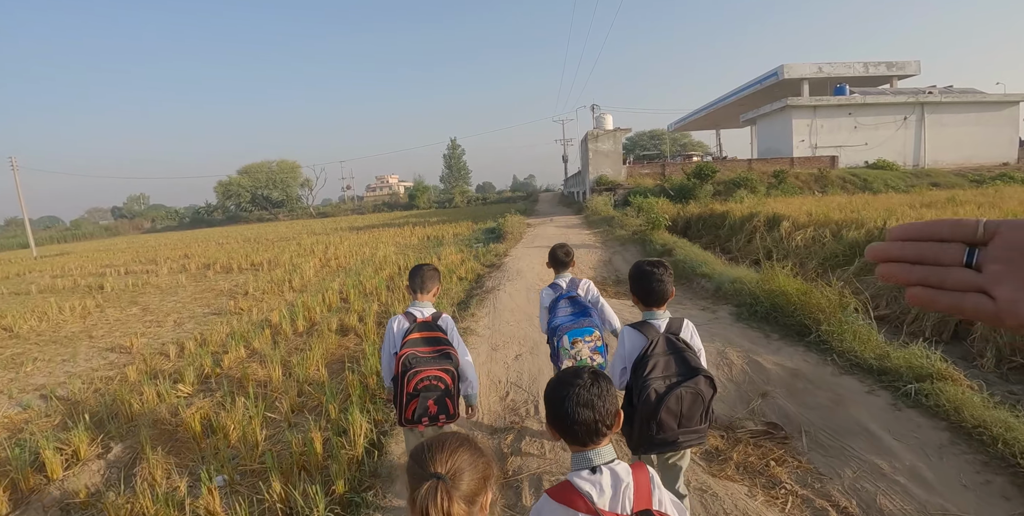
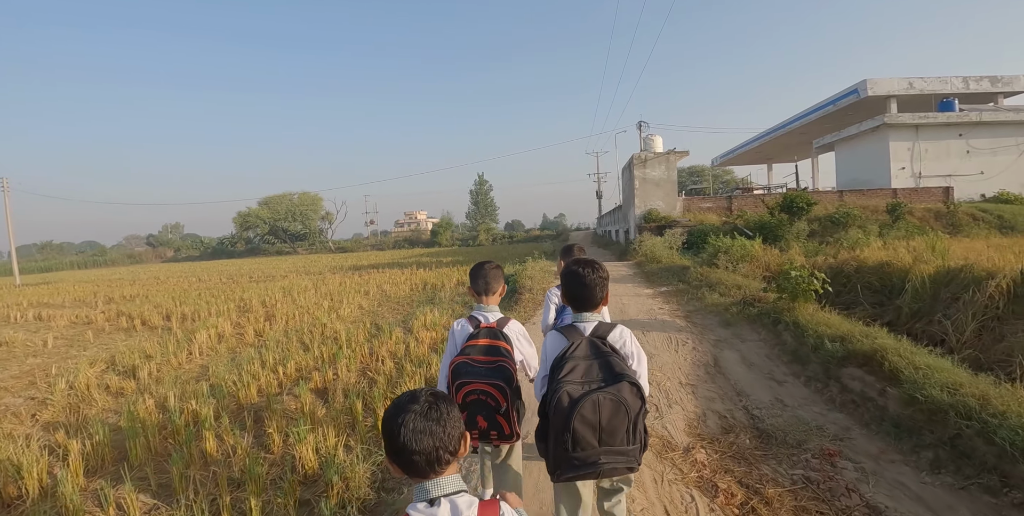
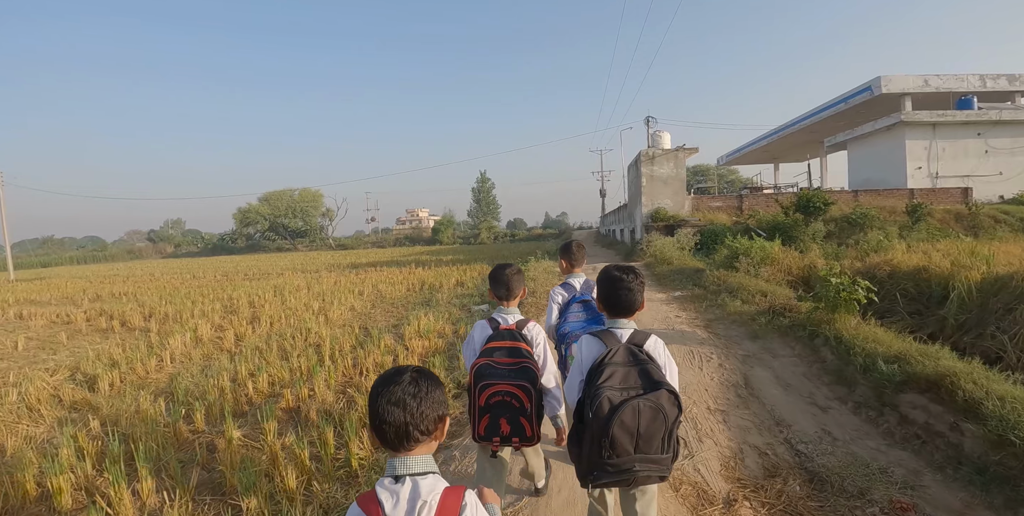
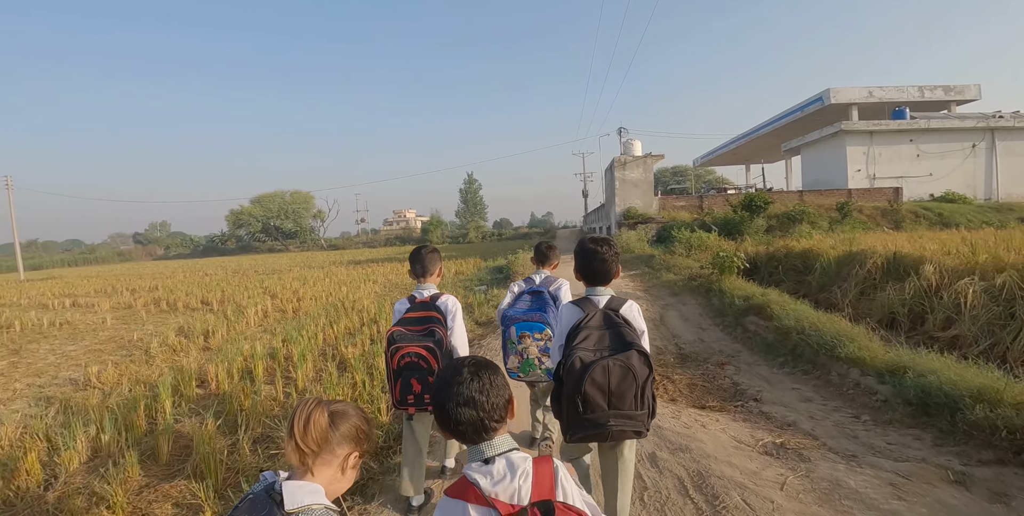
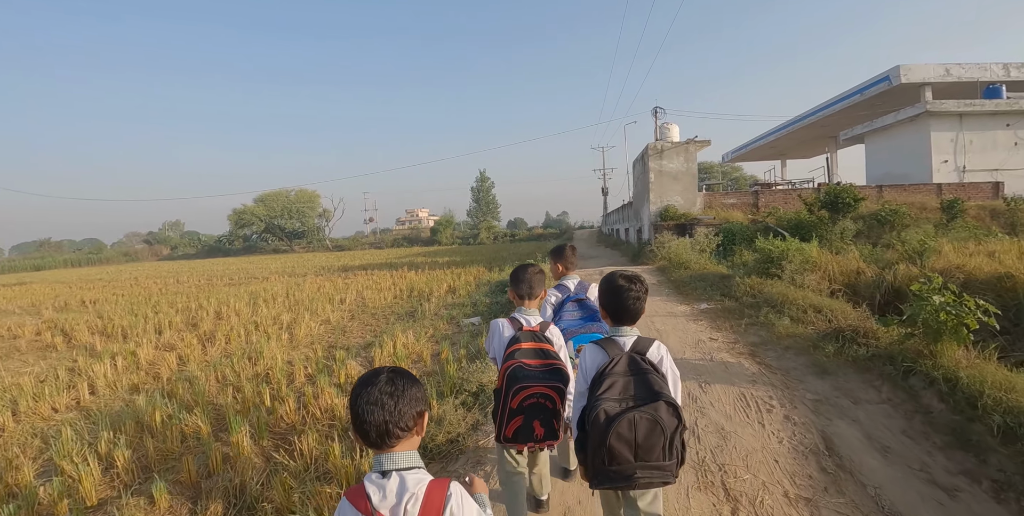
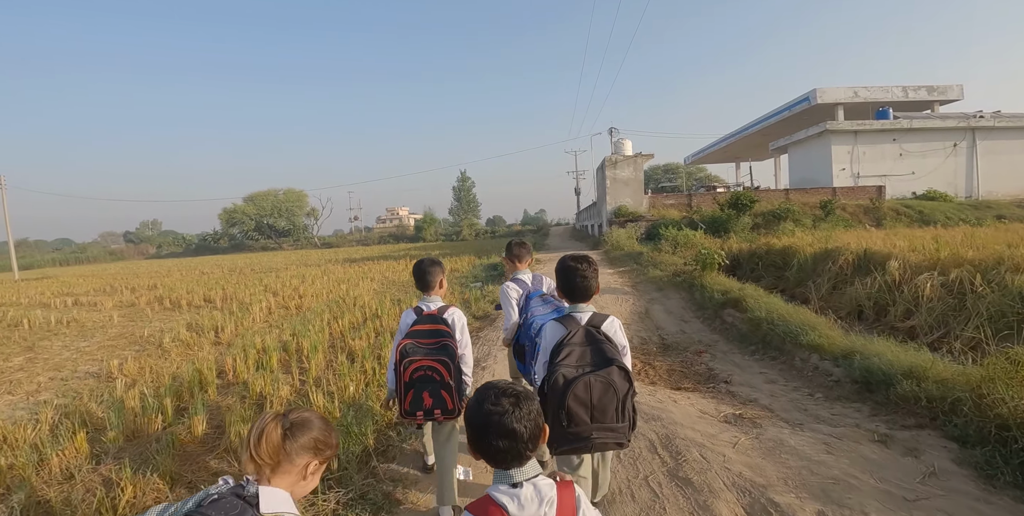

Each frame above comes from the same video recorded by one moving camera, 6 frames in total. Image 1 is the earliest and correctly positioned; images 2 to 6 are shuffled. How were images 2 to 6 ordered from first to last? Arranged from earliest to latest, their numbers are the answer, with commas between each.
6, 4, 2, 3, 5
